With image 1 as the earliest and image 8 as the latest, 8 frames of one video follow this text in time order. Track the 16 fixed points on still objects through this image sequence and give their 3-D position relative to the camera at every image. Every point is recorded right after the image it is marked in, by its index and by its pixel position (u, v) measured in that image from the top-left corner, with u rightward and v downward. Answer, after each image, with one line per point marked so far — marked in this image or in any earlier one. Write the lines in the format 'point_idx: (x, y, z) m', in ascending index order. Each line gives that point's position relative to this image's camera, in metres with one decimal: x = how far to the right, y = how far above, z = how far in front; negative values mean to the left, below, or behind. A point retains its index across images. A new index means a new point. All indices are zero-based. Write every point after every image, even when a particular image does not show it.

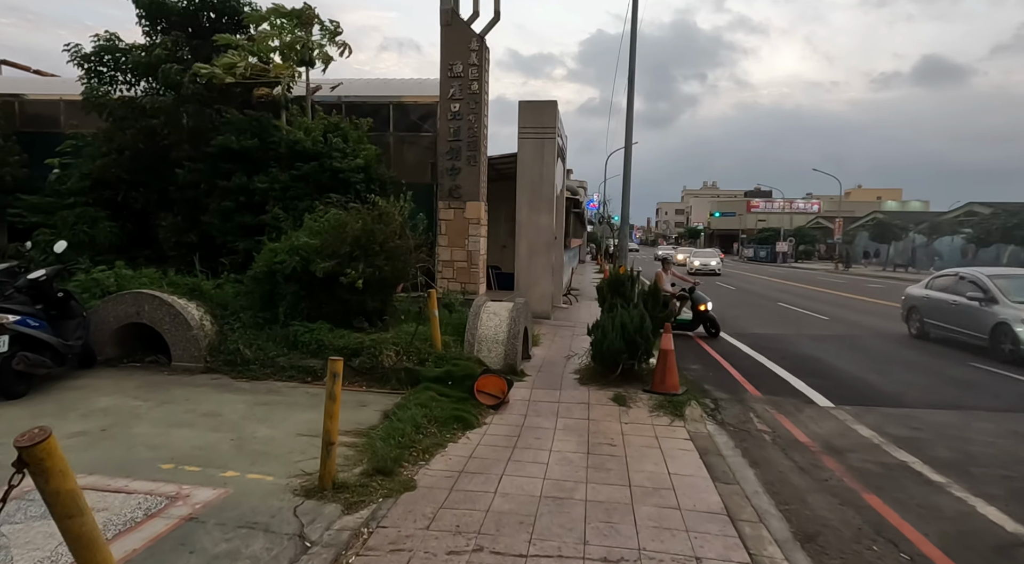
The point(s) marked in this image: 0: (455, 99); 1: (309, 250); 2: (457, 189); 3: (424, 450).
0: (-1.0, +3.3, +11.0) m
1: (-2.4, +0.4, +7.3) m
2: (-1.0, +1.7, +11.2) m
3: (-0.7, -1.3, +4.6) m
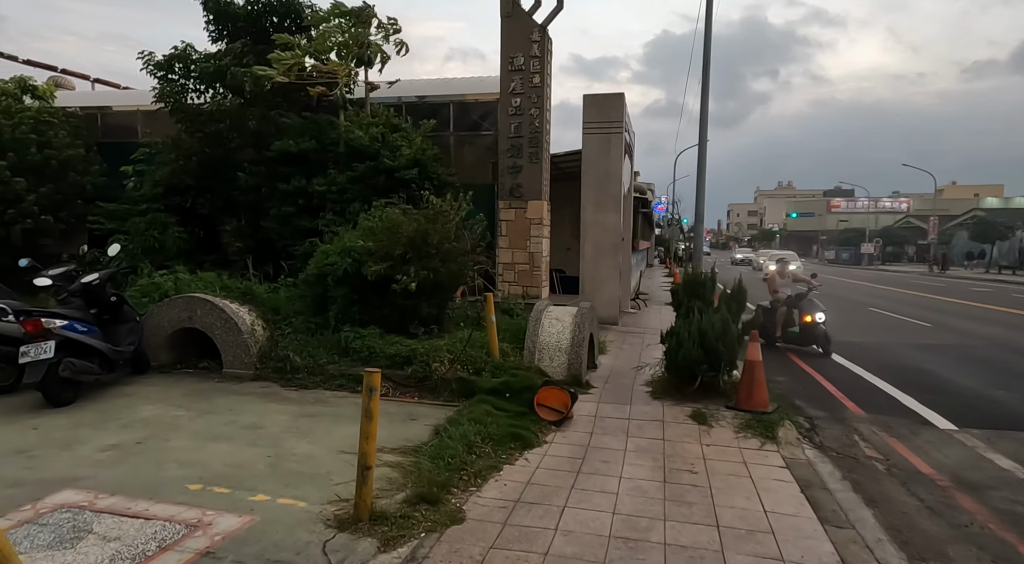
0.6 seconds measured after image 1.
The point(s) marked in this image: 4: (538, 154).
0: (+0.1, +3.2, +10.5) m
1: (-1.7, +0.3, +6.9) m
2: (+0.1, +1.6, +10.7) m
3: (-0.2, -1.3, +4.1) m
4: (+0.4, +2.2, +10.5) m
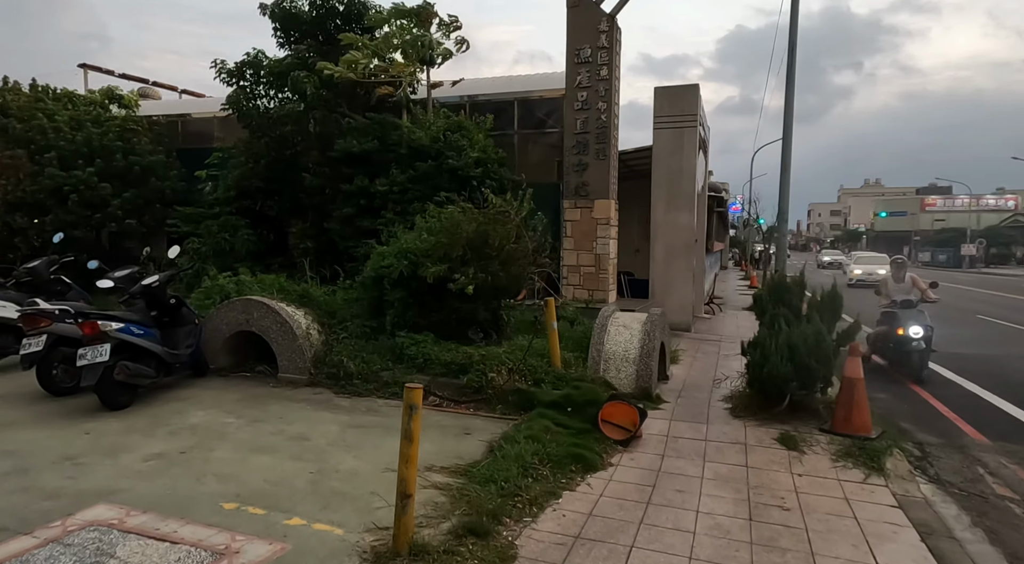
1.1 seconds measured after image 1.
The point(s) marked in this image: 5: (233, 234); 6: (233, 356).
0: (+1.1, +3.2, +10.0) m
1: (-1.0, +0.3, +6.6) m
2: (+1.2, +1.6, +10.2) m
3: (+0.1, -1.3, +3.7) m
4: (+1.5, +2.1, +10.0) m
5: (-4.9, +0.9, +11.0) m
6: (-3.0, -0.8, +6.6) m
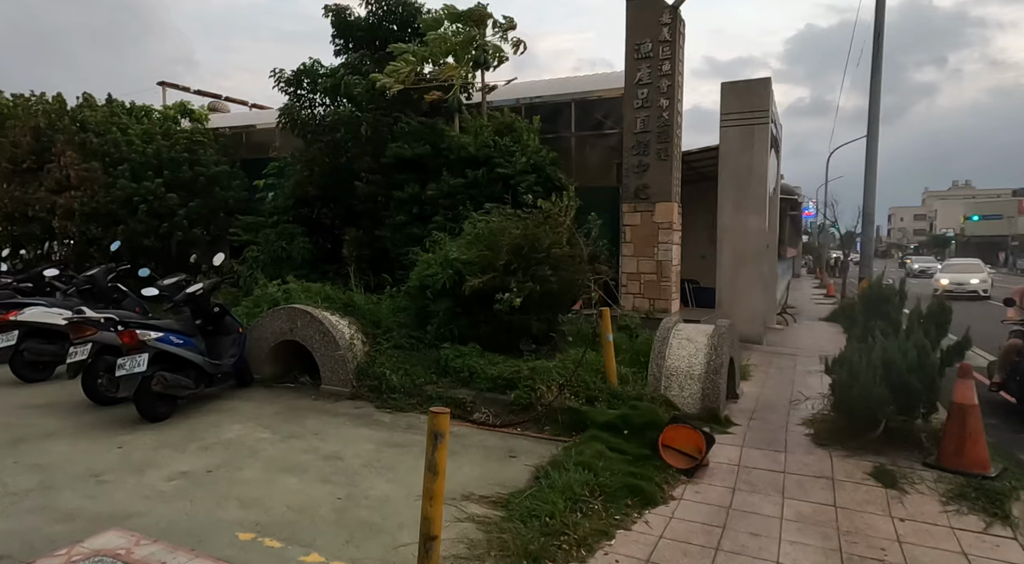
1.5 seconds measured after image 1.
0: (+2.0, +3.0, +9.4) m
1: (-0.4, +0.2, +6.3) m
2: (+2.1, +1.4, +9.6) m
3: (+0.4, -1.3, +3.2) m
4: (+2.4, +2.0, +9.4) m
5: (-4.0, +0.7, +11.0) m
6: (-2.4, -0.9, +6.4) m
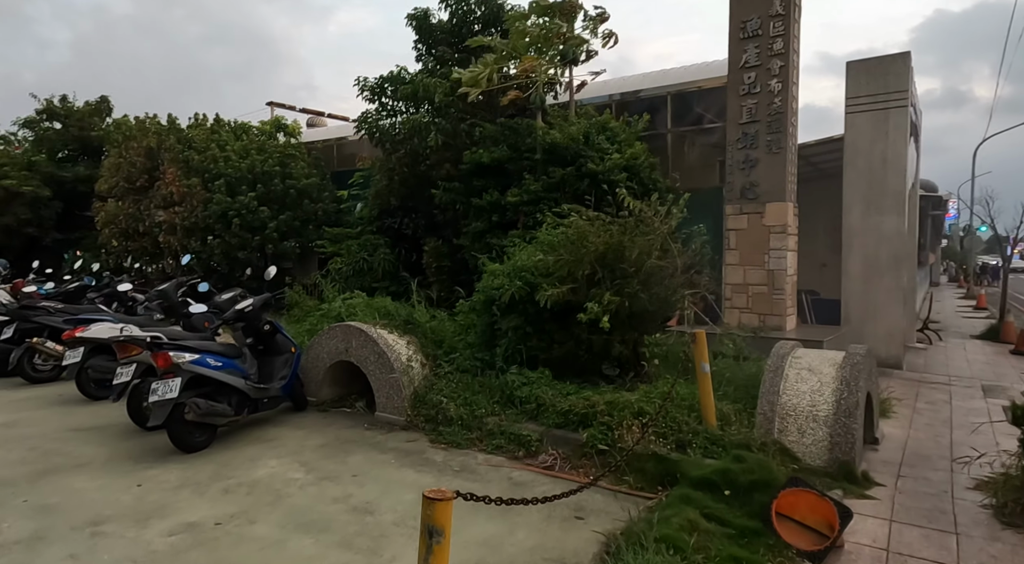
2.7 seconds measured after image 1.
0: (+3.2, +2.9, +8.2) m
1: (+0.3, +0.1, +5.5) m
2: (+3.3, +1.3, +8.3) m
3: (+0.5, -1.4, +2.3) m
4: (+3.5, +1.8, +8.1) m
5: (-2.5, +0.5, +10.7) m
6: (-1.7, -1.0, +5.9) m
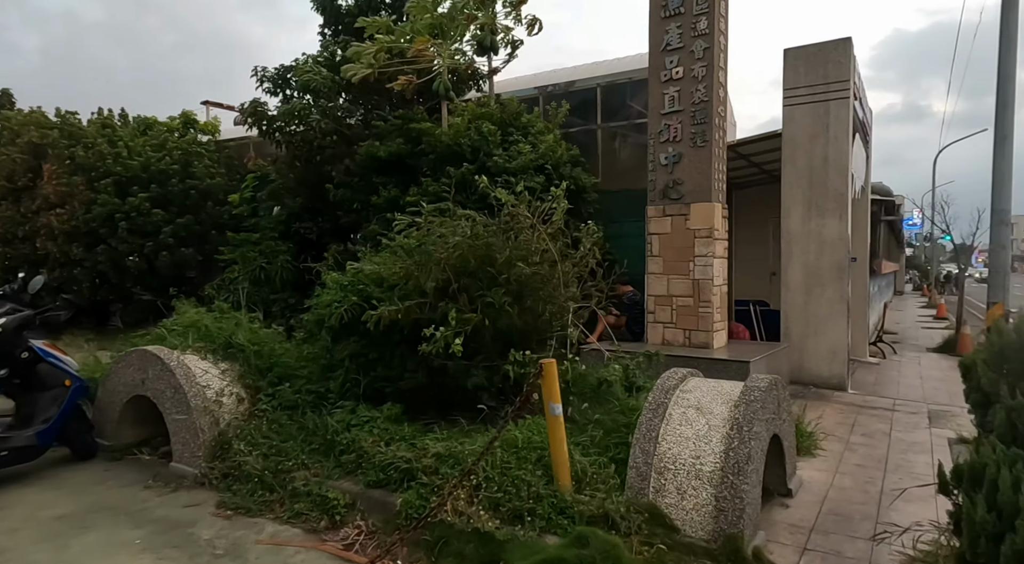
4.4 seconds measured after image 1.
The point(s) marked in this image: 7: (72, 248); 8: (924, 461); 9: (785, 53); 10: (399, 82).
0: (+1.9, +2.7, +7.3) m
1: (-0.9, 0.0, +4.4) m
2: (+2.0, +1.1, +7.4) m
3: (-0.5, -1.5, +1.2) m
4: (+2.2, +1.7, +7.2) m
5: (-3.8, +0.3, +9.5) m
6: (-2.9, -1.1, +4.7) m
7: (-8.0, +0.6, +11.2) m
8: (+3.3, -1.5, +5.0) m
9: (+3.7, +3.1, +8.4) m
10: (-1.4, +2.8, +8.6) m
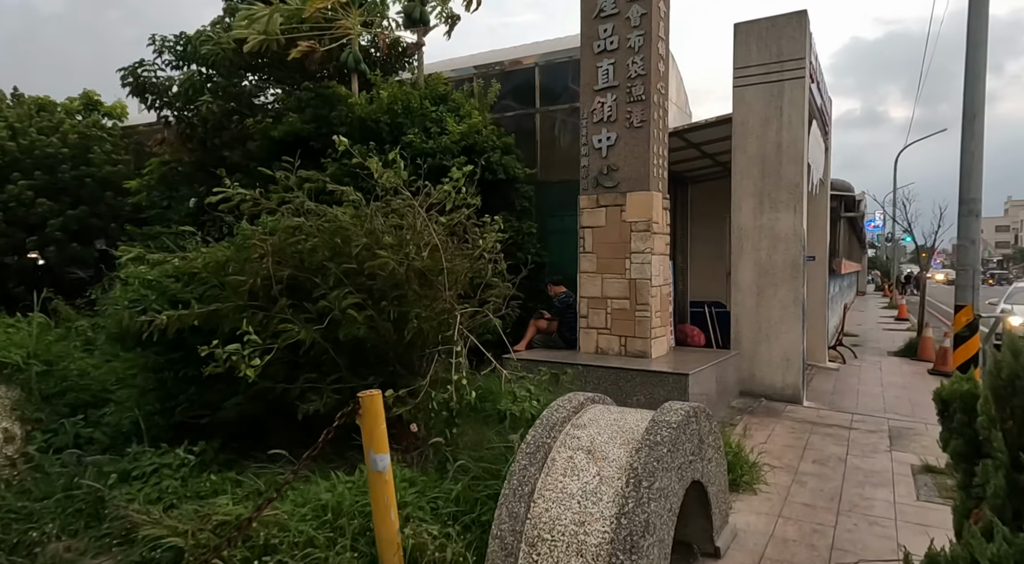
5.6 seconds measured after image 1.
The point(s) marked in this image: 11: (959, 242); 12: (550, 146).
0: (+1.0, +2.7, +6.4) m
1: (-1.7, 0.0, +3.4) m
2: (+1.0, +1.1, +6.5) m
3: (-1.2, -1.5, +0.2) m
4: (+1.3, +1.7, +6.3) m
5: (-4.8, +0.3, +8.3) m
6: (-3.7, -1.1, +3.6) m
7: (-9.1, +0.6, +9.9) m
8: (+2.5, -1.5, +4.1) m
9: (+2.7, +3.1, +7.6) m
10: (-2.4, +2.8, +7.6) m
11: (+3.9, +0.3, +5.4) m
12: (+0.5, +2.0, +9.1) m
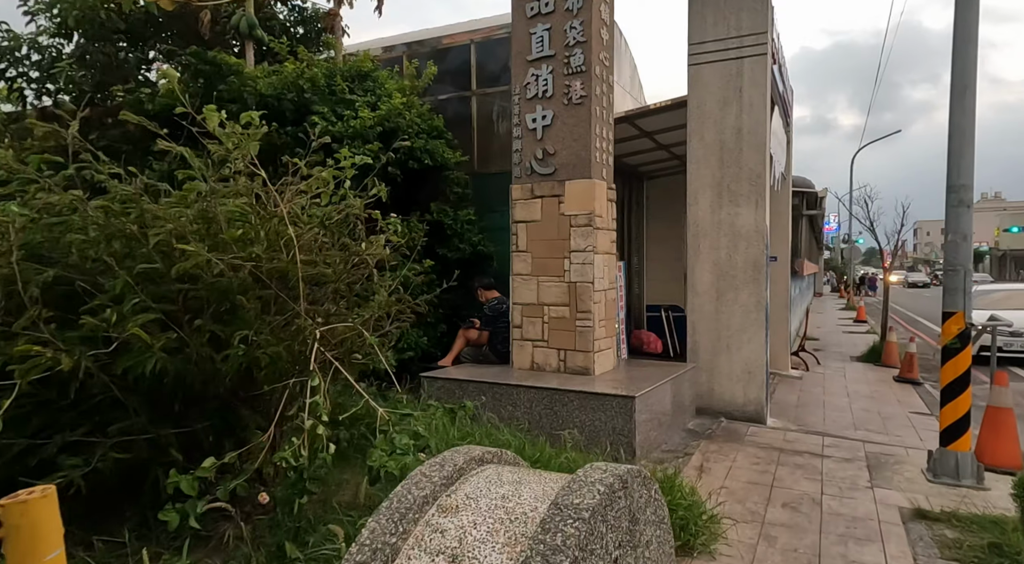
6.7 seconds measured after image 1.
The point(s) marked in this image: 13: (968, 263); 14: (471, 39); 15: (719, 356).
0: (+0.2, +2.7, +5.4) m
1: (-2.3, -0.1, +2.2) m
2: (+0.3, +1.1, +5.5) m
3: (-1.5, -1.5, -0.9) m
4: (+0.6, +1.7, +5.3) m
5: (-5.7, +0.3, +7.0) m
6: (-4.2, -1.2, +2.4) m
7: (-10.0, +0.5, +8.3) m
8: (+1.9, -1.5, +3.3) m
9: (+1.9, +3.1, +6.7) m
10: (-3.2, +2.7, +6.4) m
11: (+3.2, +0.3, +4.6) m
12: (-0.3, +2.0, +8.1) m
13: (+3.4, +0.1, +4.5) m
14: (-0.5, +3.1, +8.0) m
15: (+2.2, -0.8, +6.7) m
